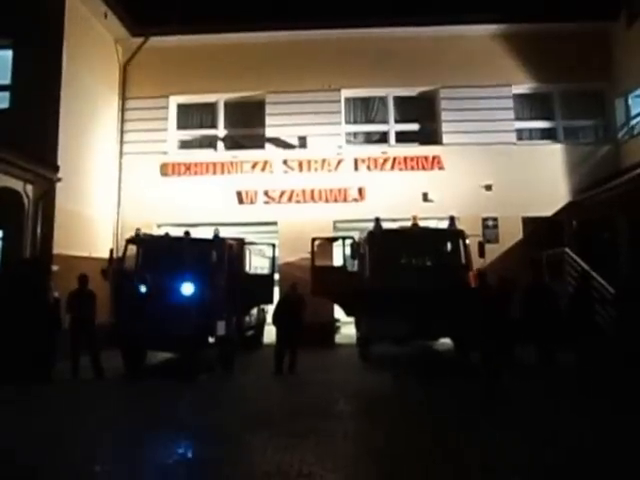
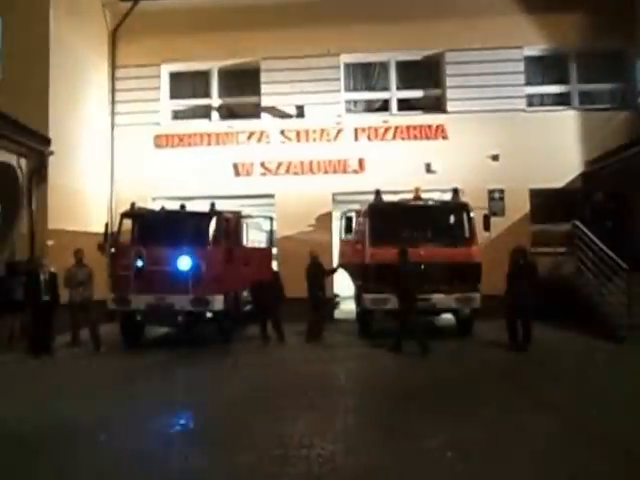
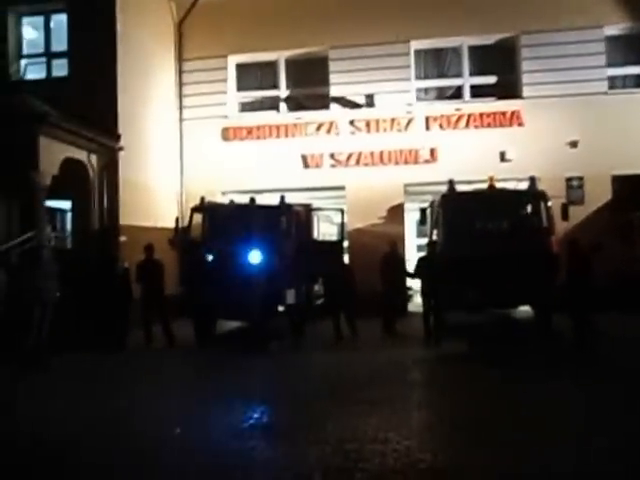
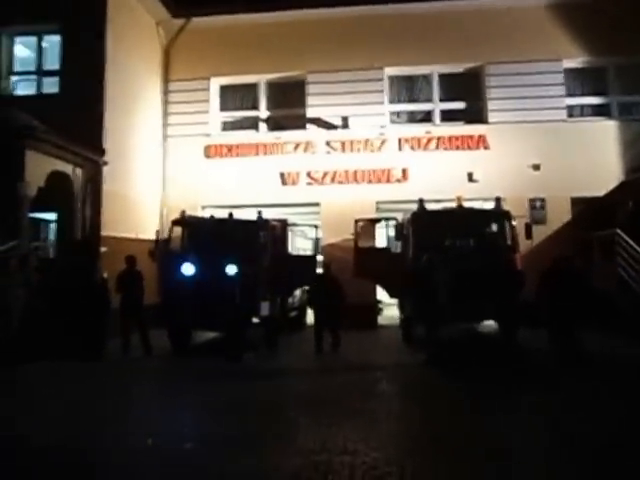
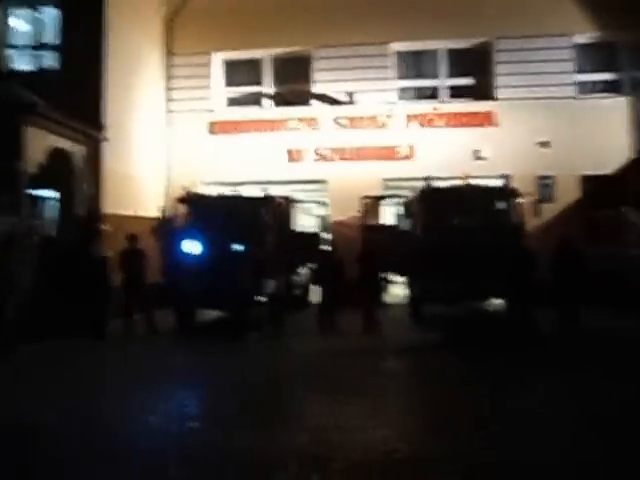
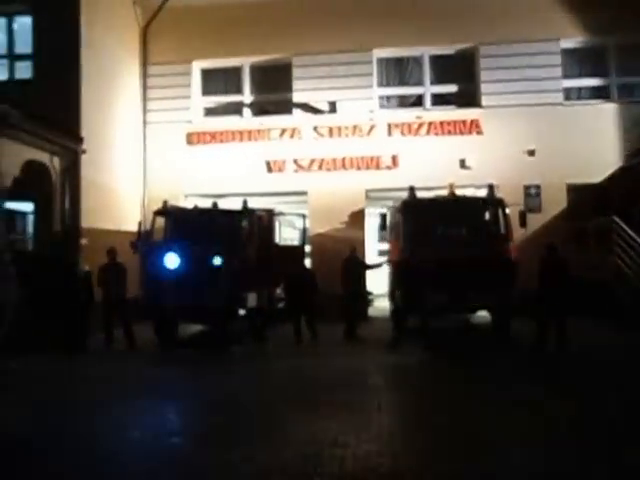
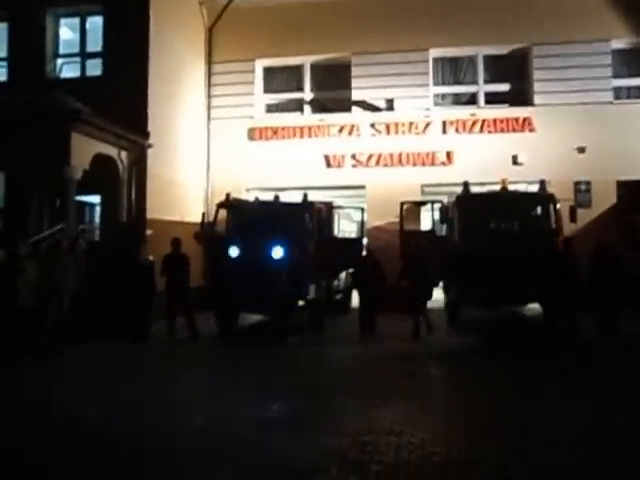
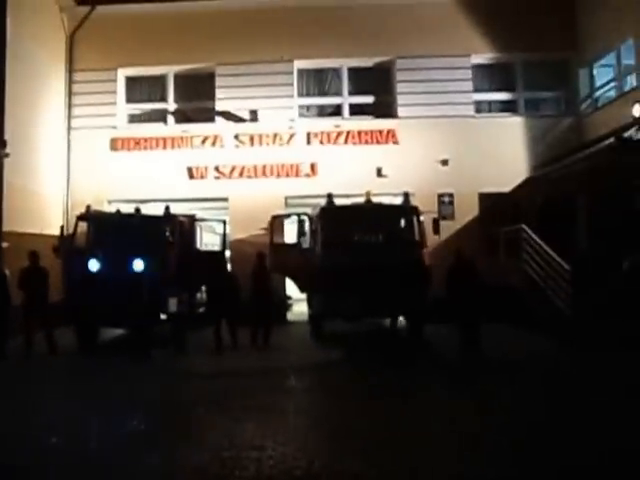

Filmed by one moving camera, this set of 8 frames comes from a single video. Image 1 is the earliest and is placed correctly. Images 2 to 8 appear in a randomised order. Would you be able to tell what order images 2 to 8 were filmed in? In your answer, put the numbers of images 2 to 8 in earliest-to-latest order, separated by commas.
4, 7, 5, 8, 2, 6, 3
